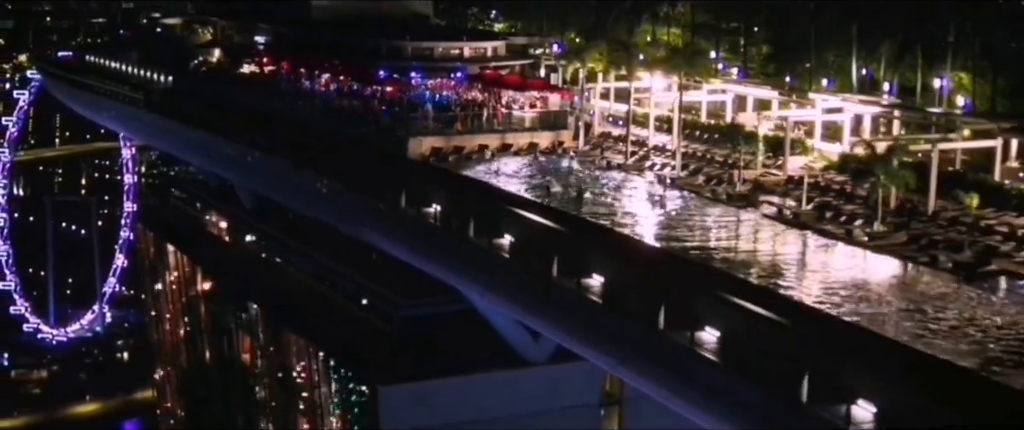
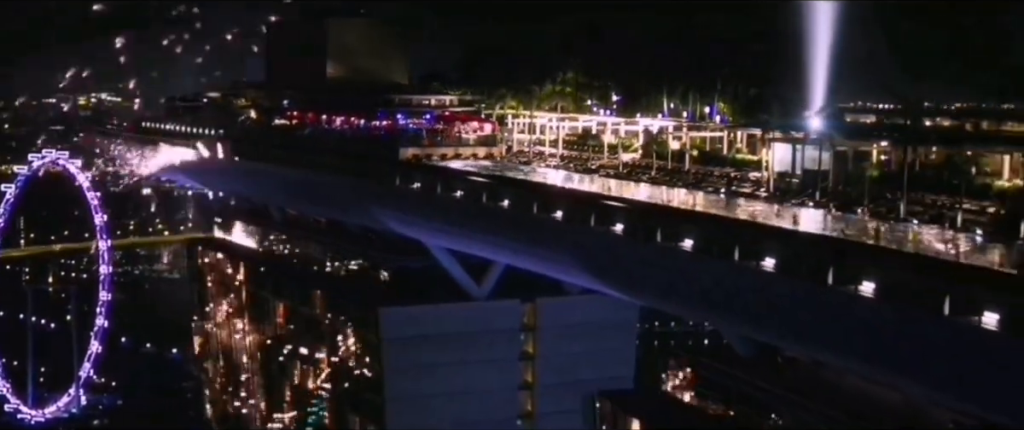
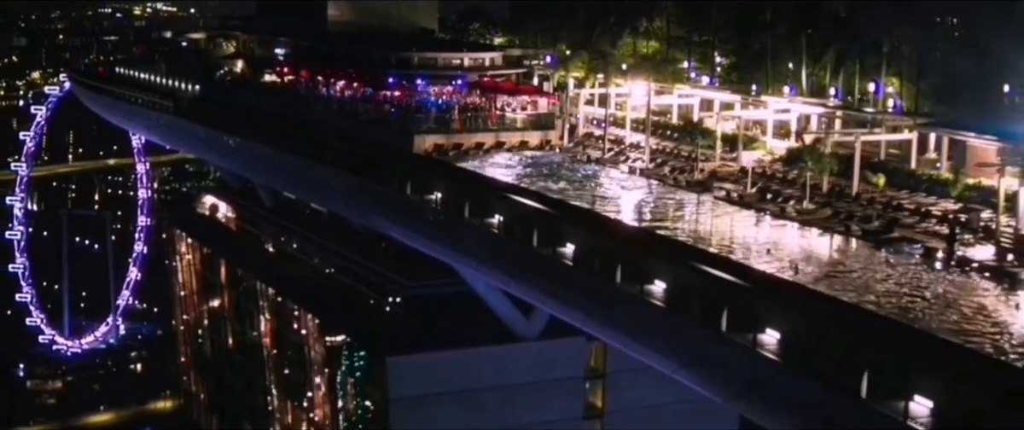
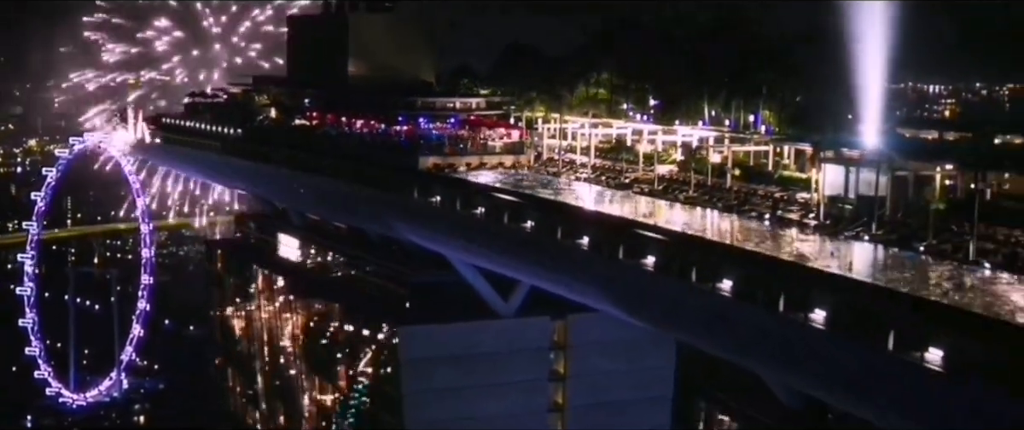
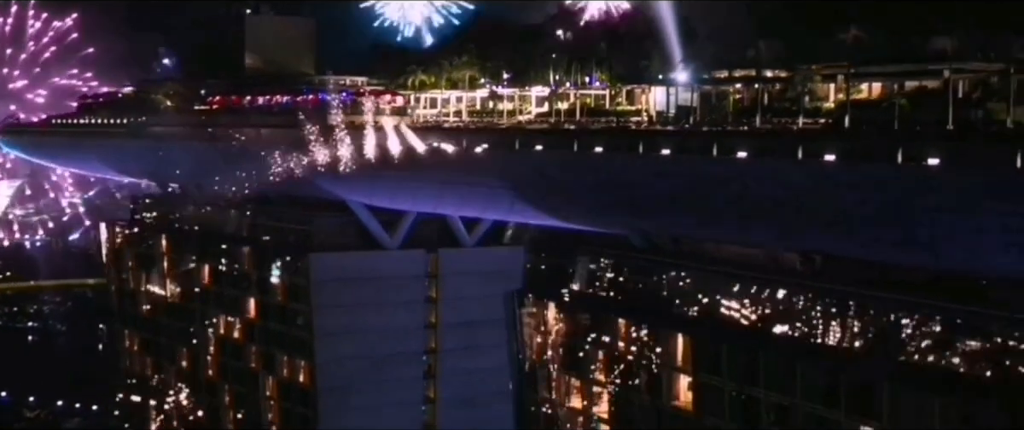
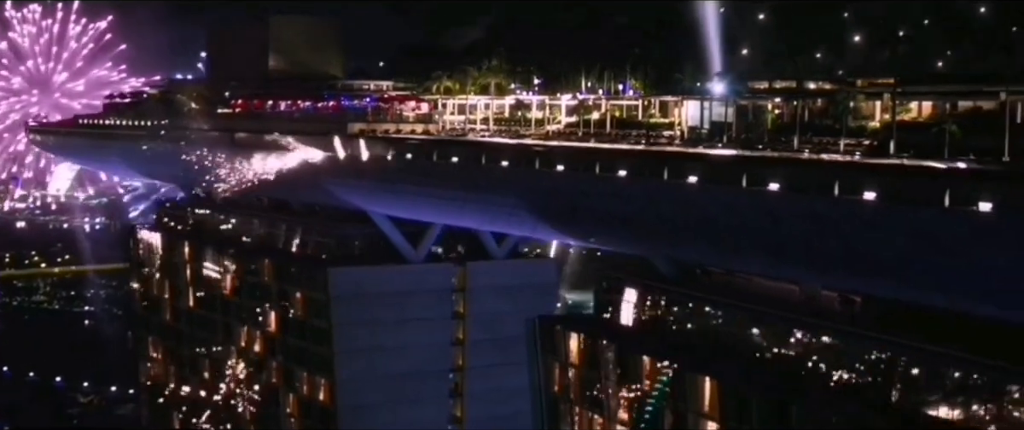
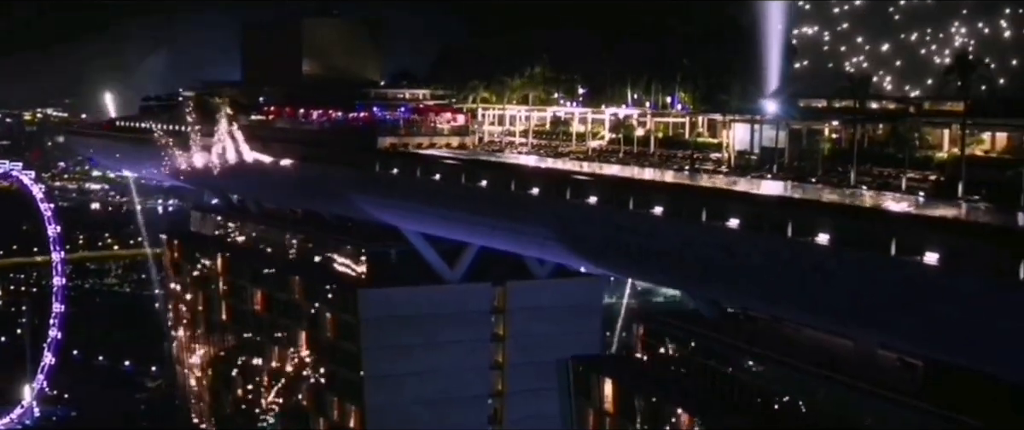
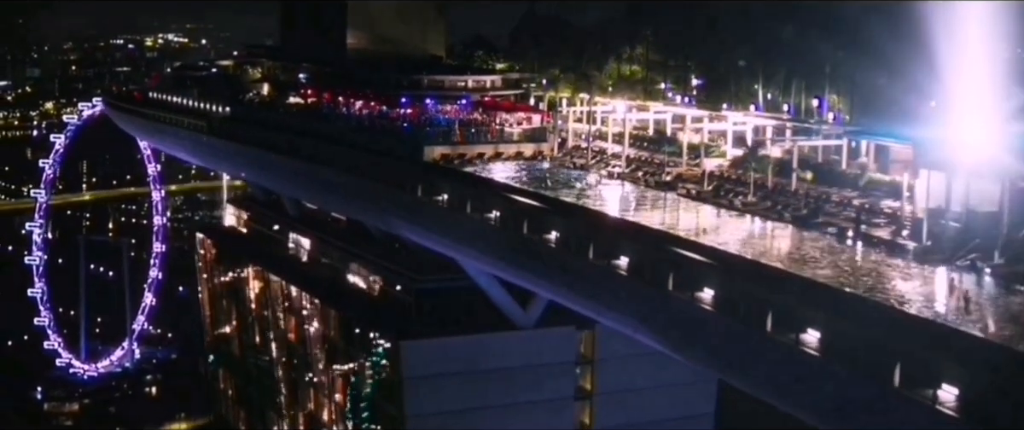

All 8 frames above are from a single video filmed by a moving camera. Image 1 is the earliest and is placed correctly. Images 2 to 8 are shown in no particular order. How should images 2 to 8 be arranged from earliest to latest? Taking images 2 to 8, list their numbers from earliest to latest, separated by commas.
3, 8, 4, 2, 7, 6, 5
